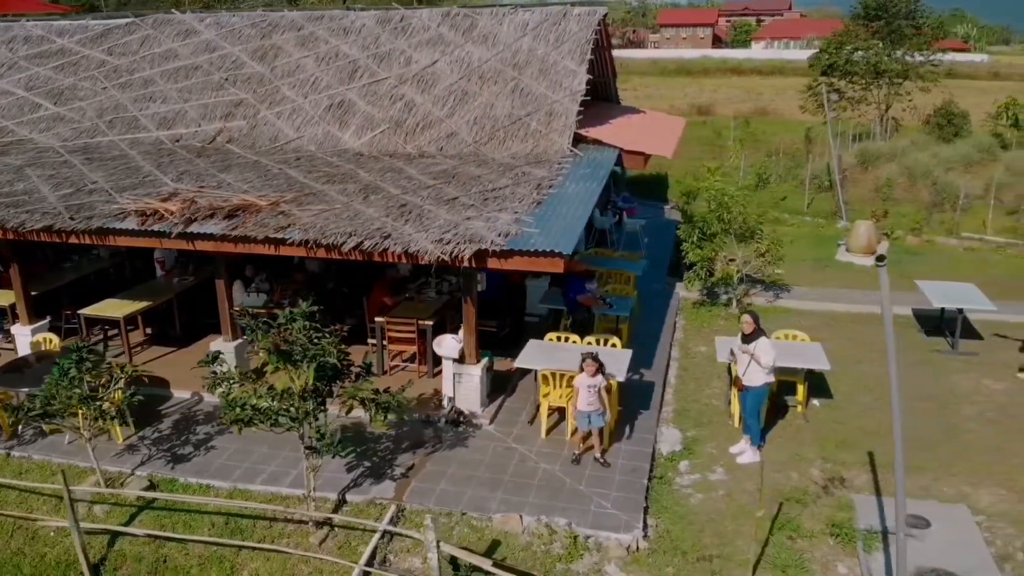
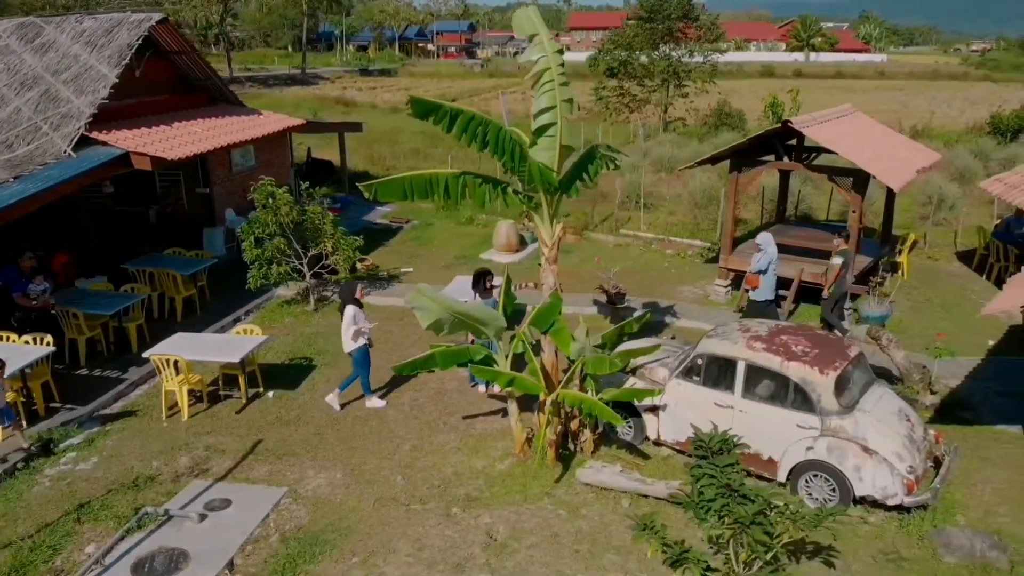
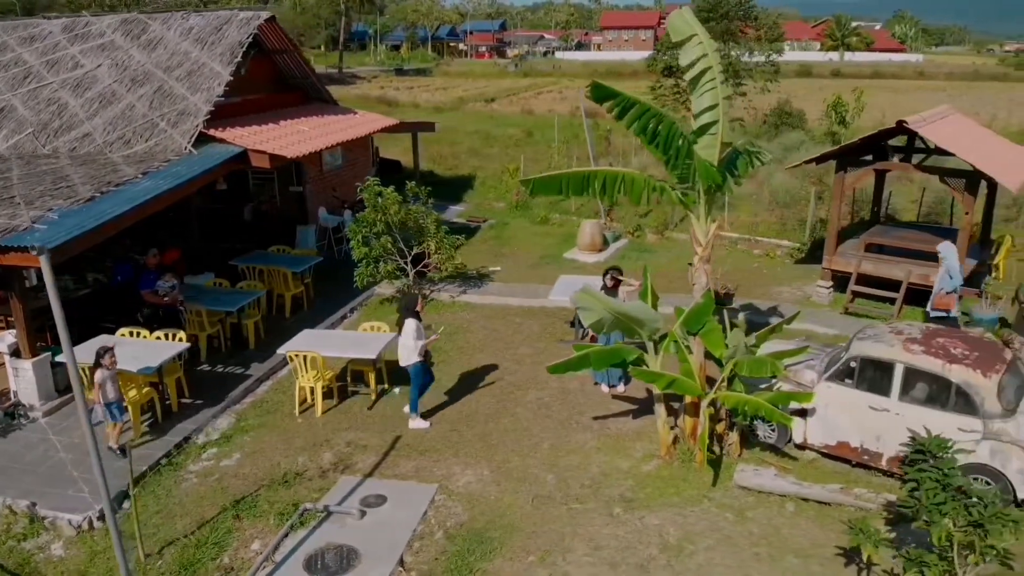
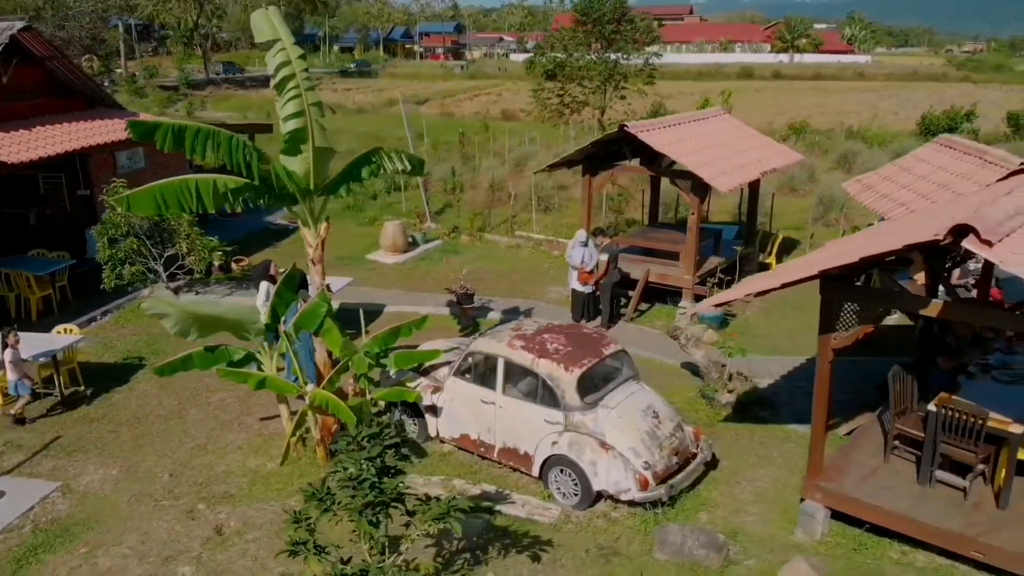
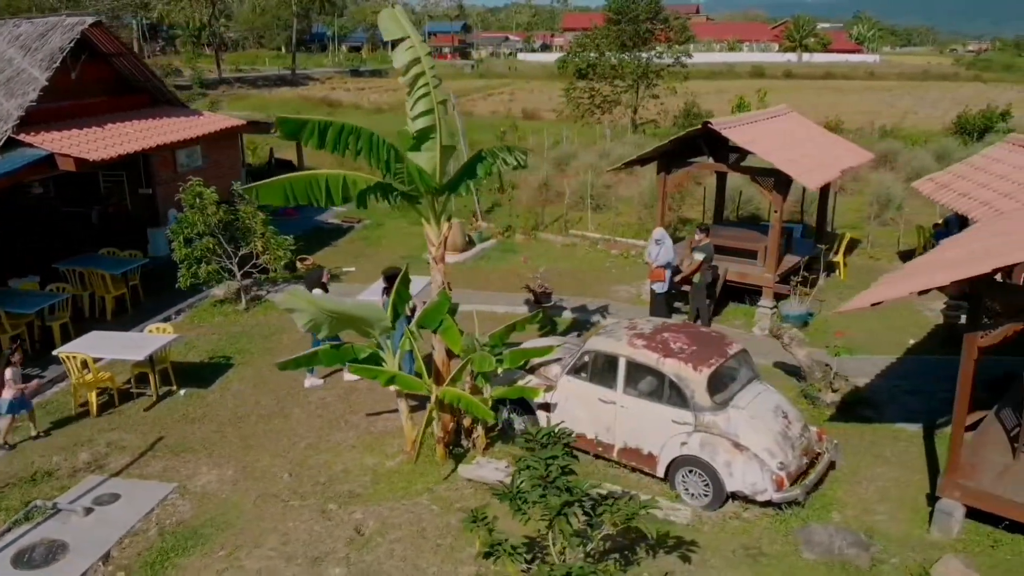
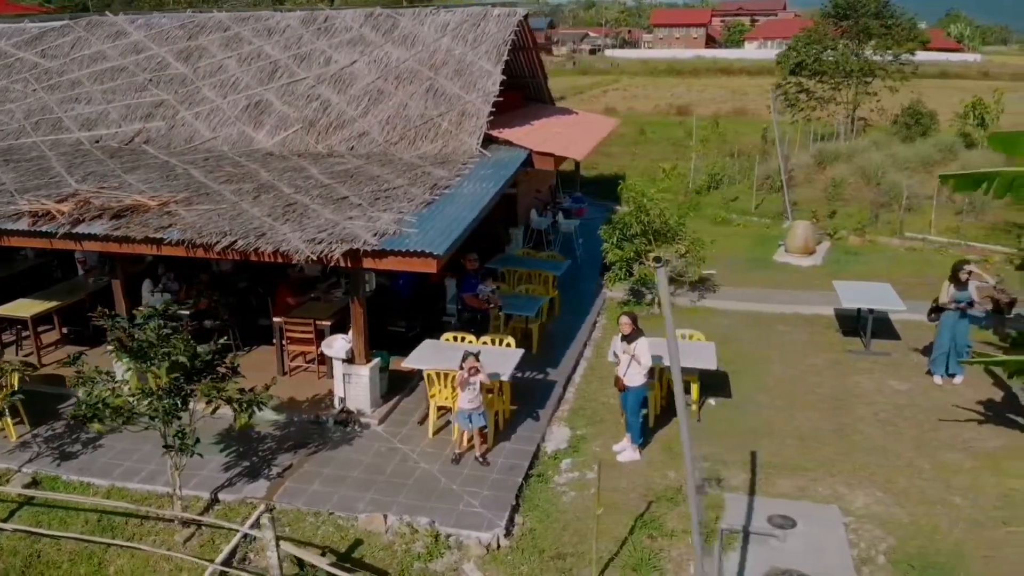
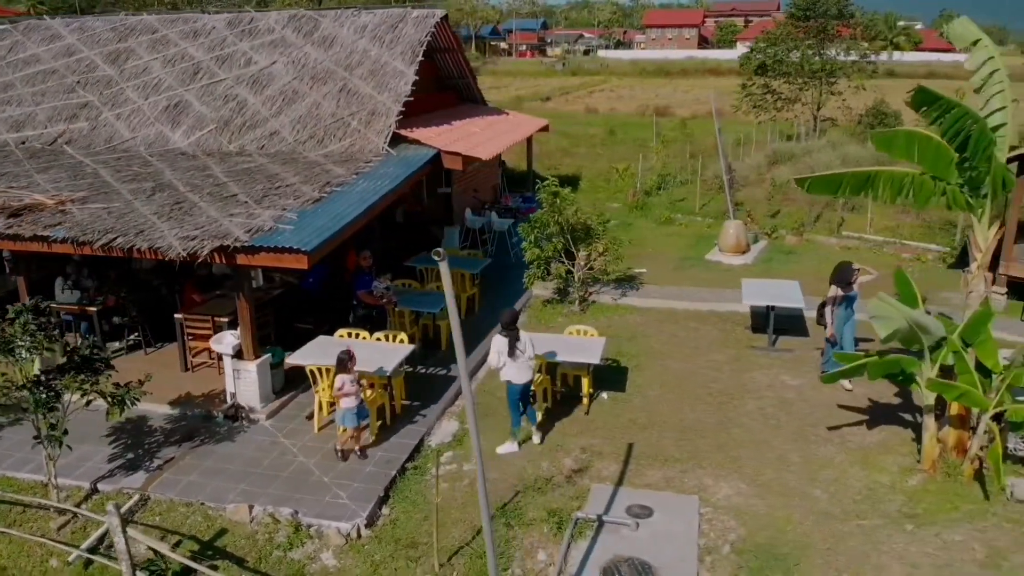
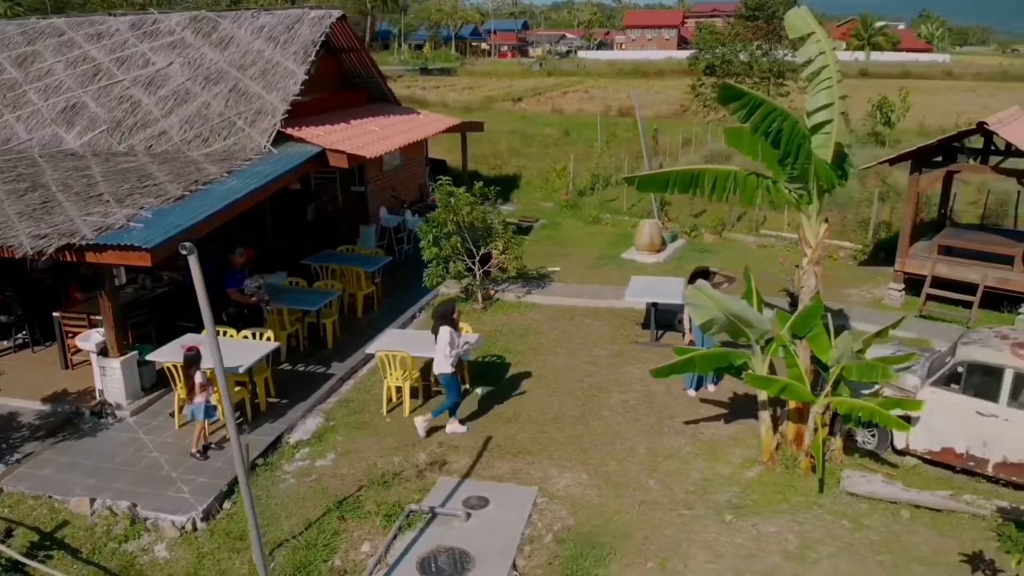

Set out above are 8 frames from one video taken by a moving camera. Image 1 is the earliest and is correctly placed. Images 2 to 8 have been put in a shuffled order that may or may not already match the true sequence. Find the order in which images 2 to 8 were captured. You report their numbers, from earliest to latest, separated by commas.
6, 7, 8, 3, 2, 5, 4
